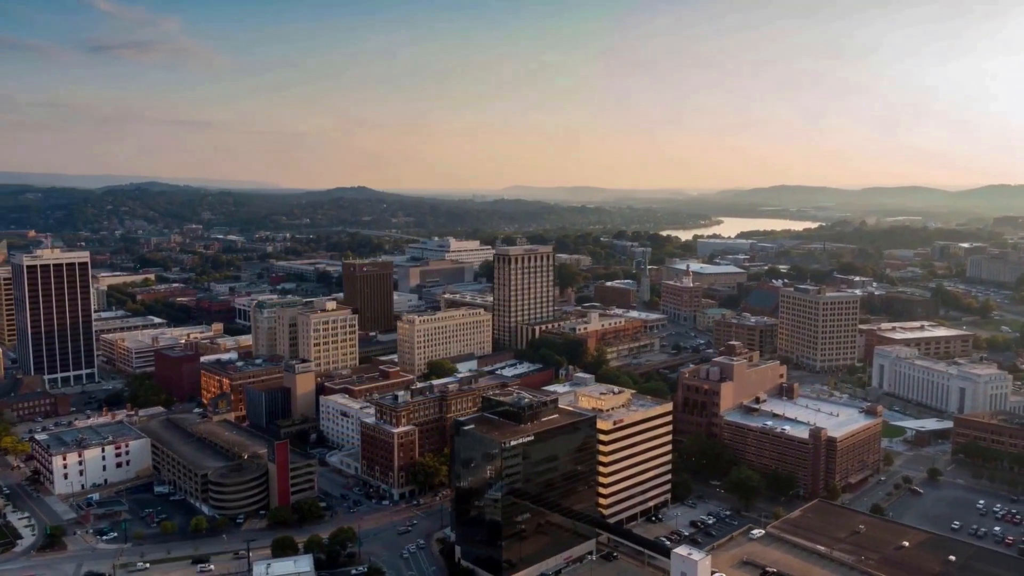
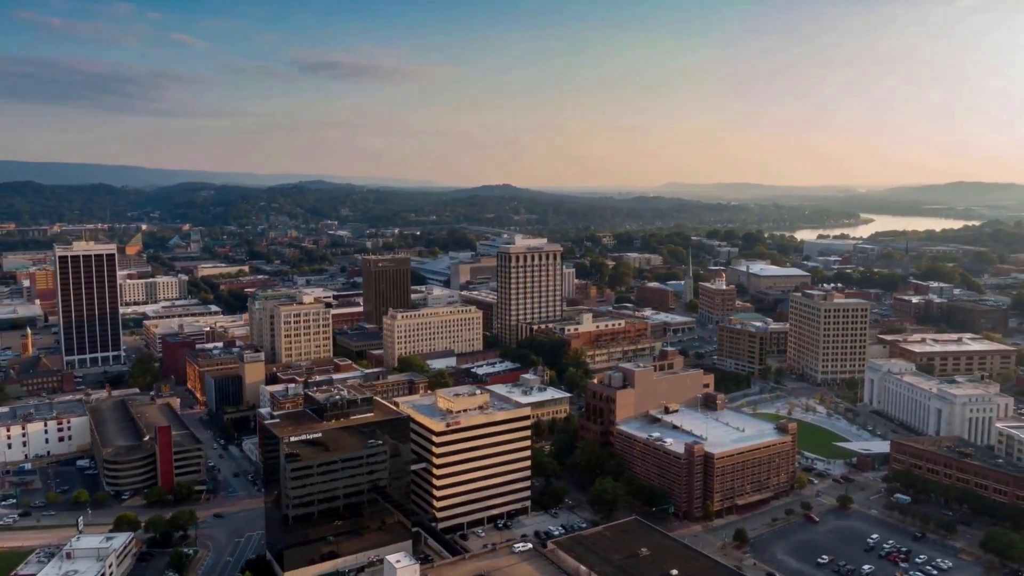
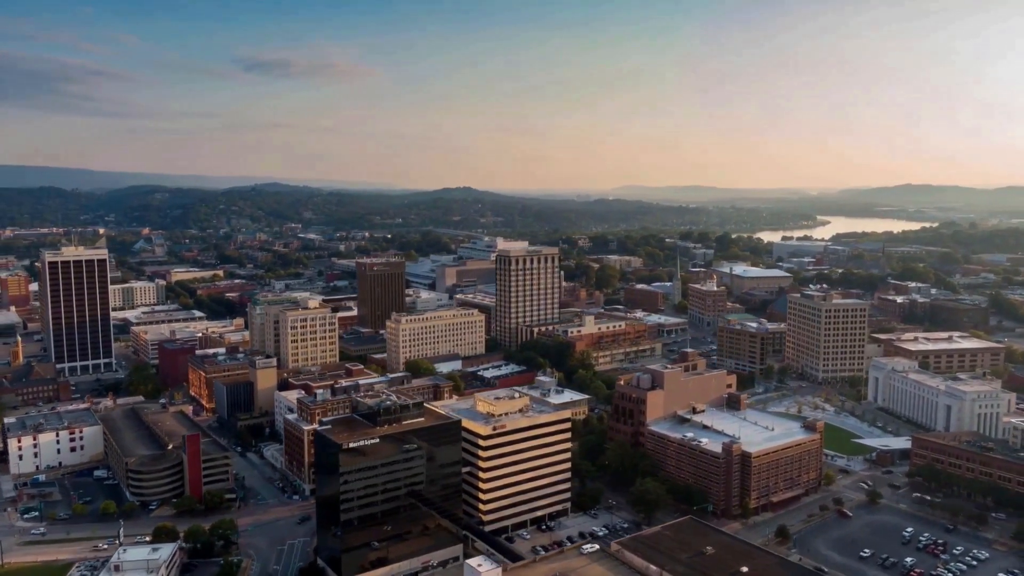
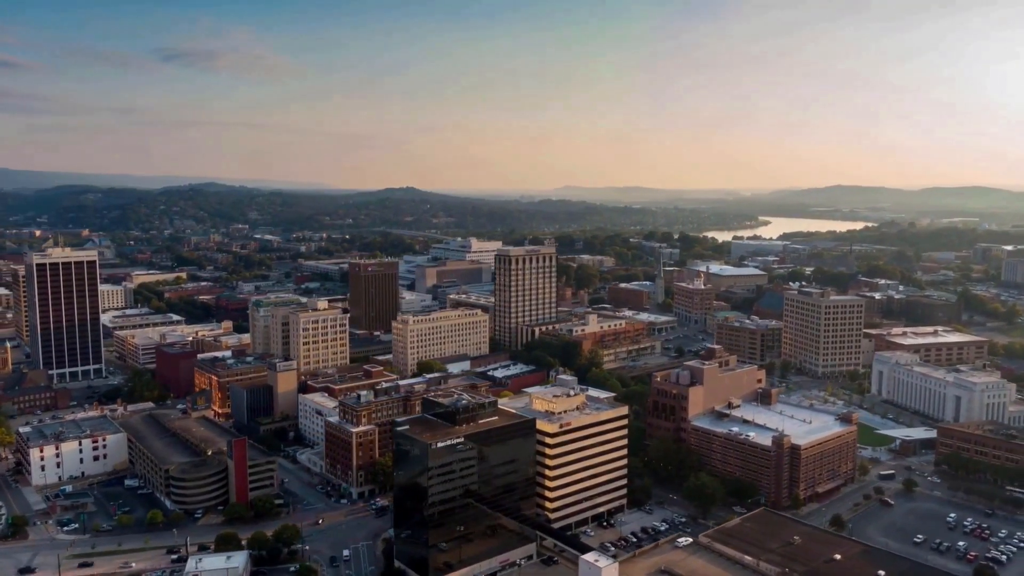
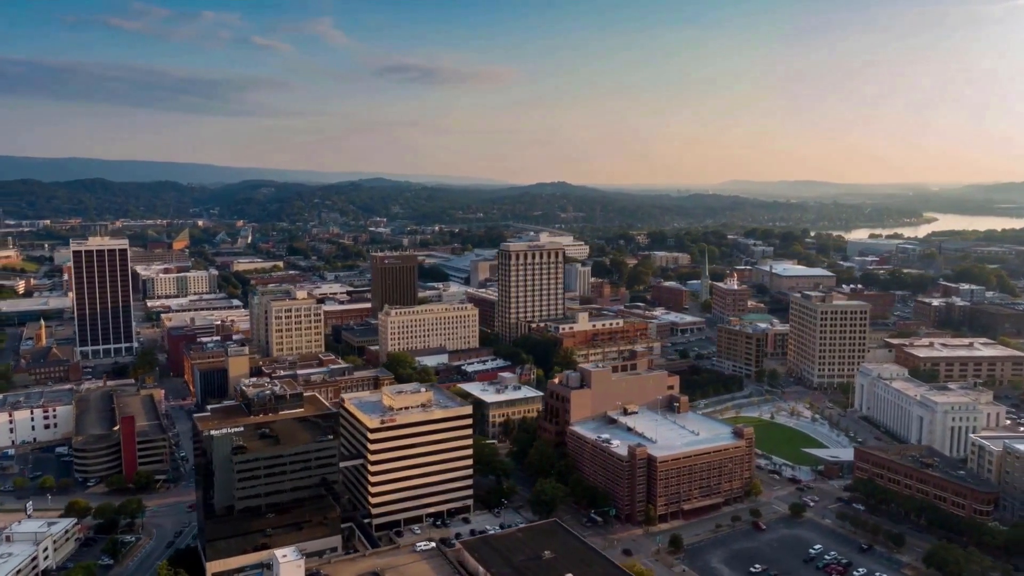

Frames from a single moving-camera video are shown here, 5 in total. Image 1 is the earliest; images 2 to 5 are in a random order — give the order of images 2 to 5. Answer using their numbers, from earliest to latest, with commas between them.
4, 3, 2, 5
